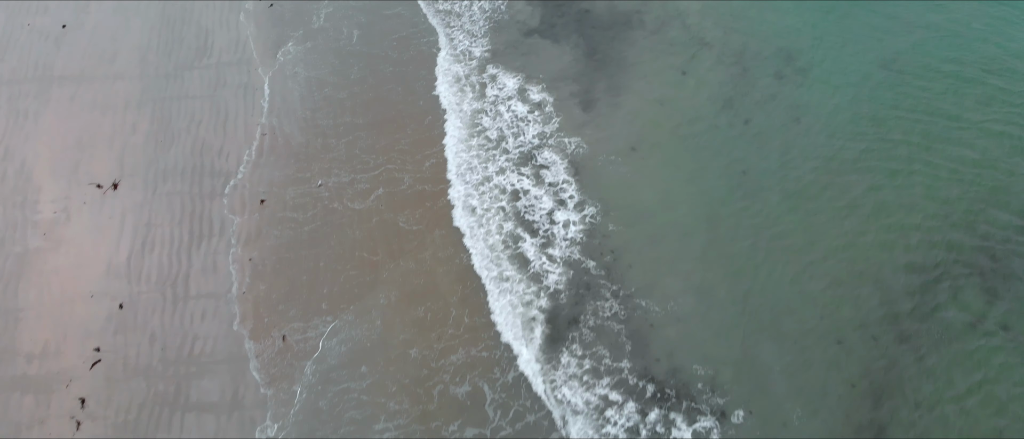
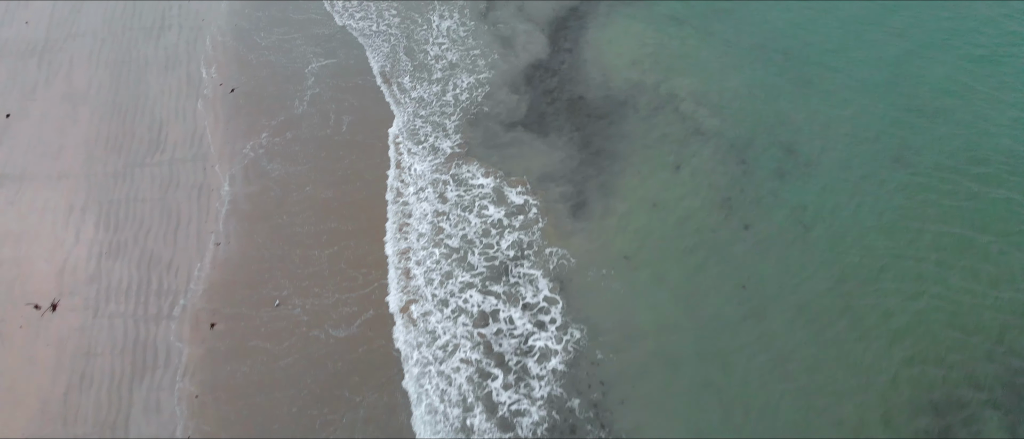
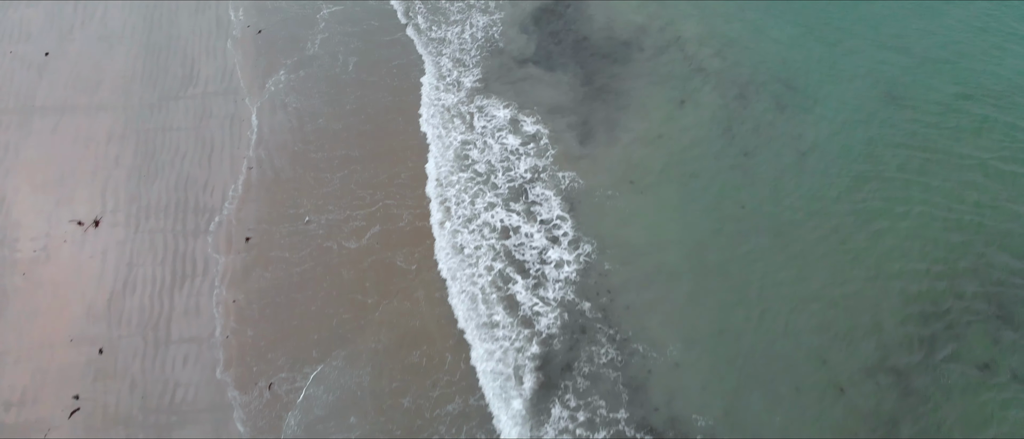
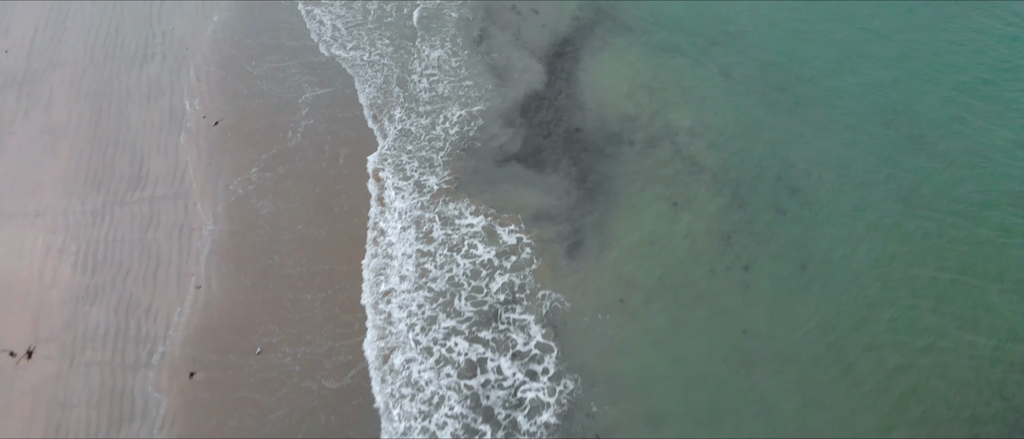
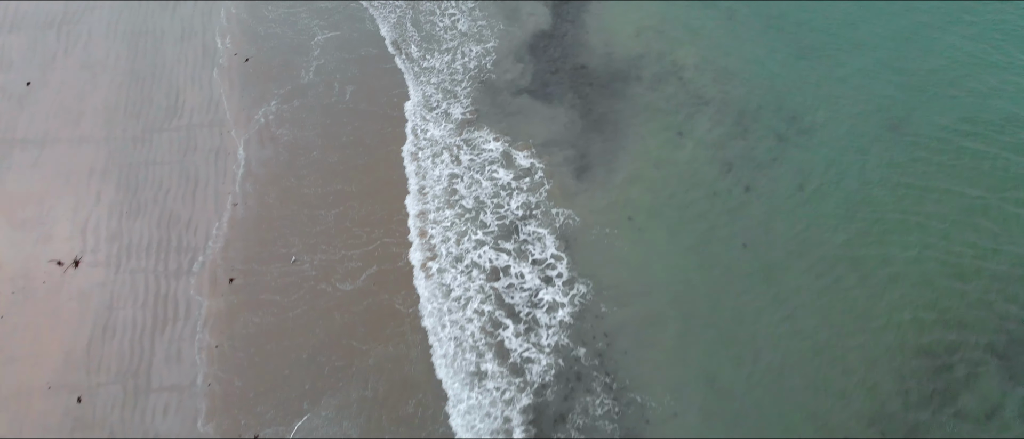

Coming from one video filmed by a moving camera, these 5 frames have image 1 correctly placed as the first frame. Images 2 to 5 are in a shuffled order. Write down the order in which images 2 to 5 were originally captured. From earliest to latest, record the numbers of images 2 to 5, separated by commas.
3, 5, 2, 4
